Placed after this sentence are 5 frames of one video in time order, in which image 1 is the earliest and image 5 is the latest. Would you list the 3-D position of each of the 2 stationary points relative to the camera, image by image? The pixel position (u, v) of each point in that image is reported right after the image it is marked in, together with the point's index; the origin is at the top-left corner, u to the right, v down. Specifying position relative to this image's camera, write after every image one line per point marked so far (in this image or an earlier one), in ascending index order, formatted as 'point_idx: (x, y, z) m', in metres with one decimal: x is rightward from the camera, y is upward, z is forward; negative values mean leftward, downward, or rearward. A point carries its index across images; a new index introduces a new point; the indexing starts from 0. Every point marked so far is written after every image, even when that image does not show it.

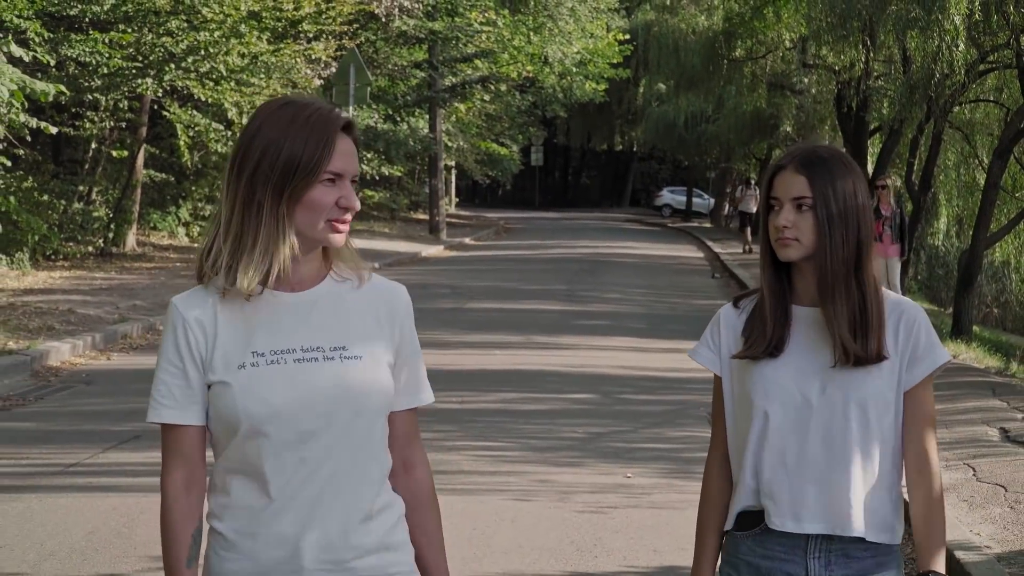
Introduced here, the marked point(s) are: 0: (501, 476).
0: (-0.1, -1.0, +7.0) m
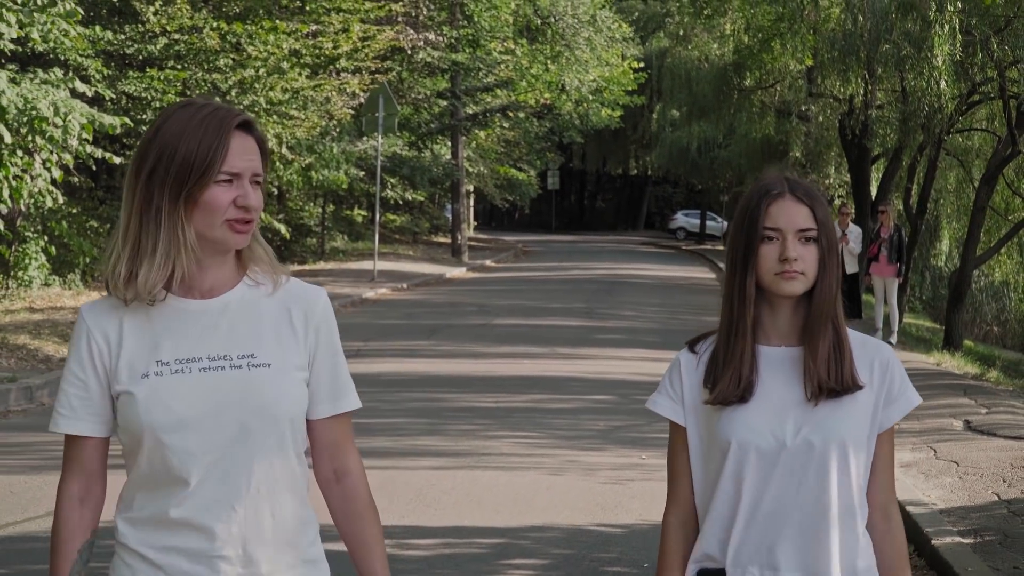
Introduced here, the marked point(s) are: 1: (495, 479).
0: (+0.1, -1.0, +8.3) m
1: (-0.1, -1.1, +7.6) m
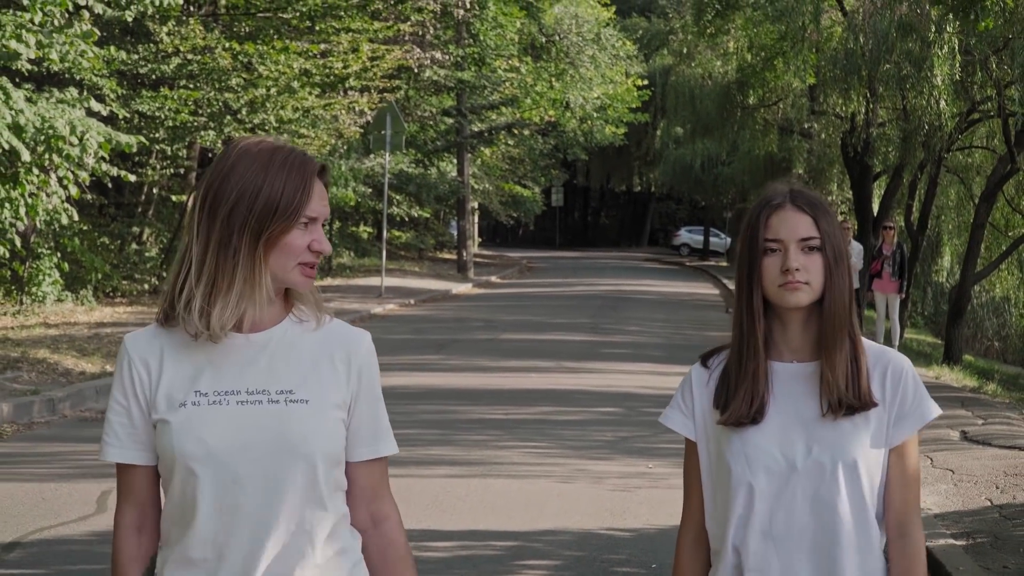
0: (+0.2, -1.1, +8.6) m
1: (0.0, -1.1, +7.9) m
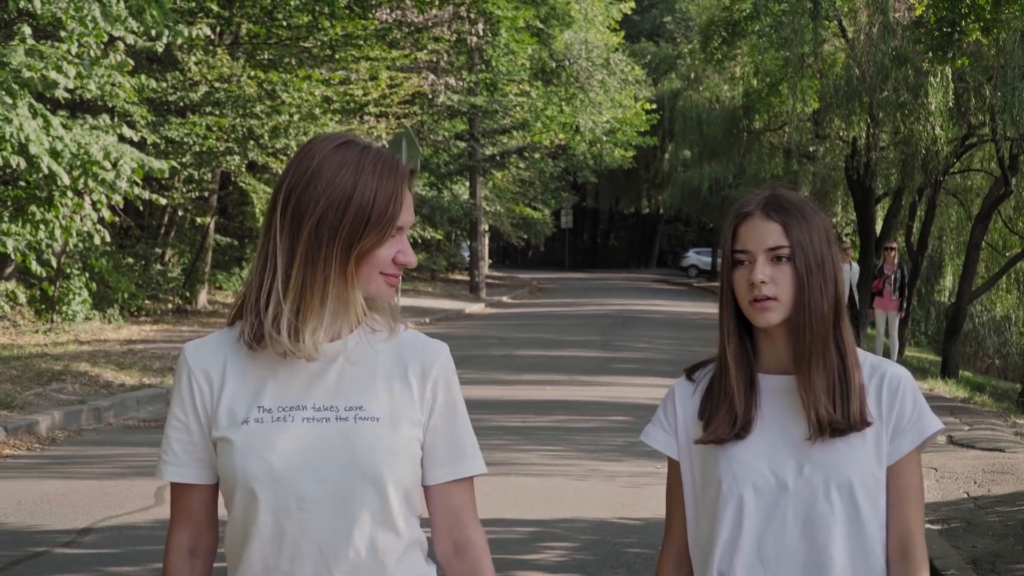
0: (+0.3, -1.2, +9.3) m
1: (+0.1, -1.2, +8.6) m
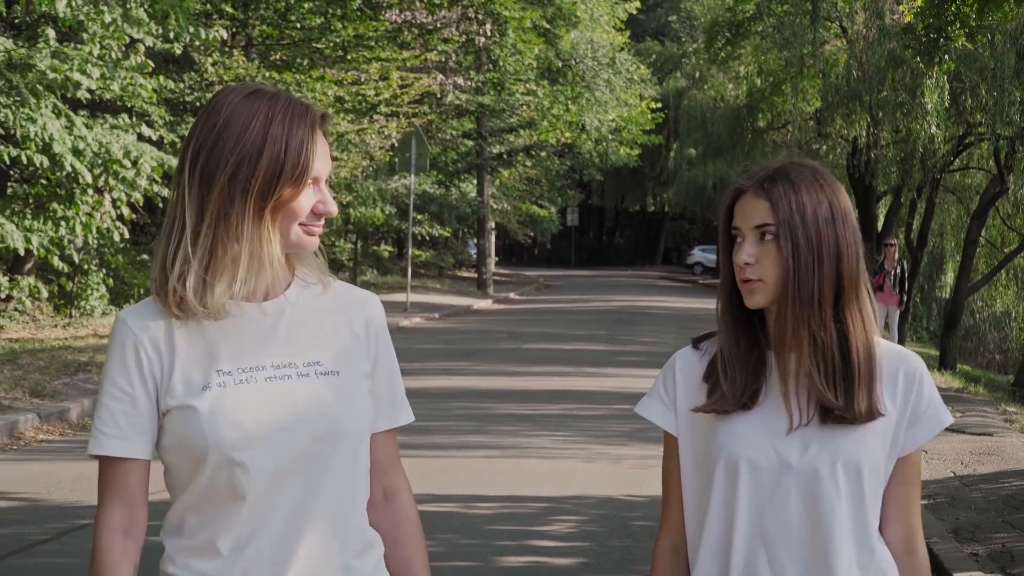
0: (+0.4, -1.1, +9.7) m
1: (+0.2, -1.2, +9.1) m
